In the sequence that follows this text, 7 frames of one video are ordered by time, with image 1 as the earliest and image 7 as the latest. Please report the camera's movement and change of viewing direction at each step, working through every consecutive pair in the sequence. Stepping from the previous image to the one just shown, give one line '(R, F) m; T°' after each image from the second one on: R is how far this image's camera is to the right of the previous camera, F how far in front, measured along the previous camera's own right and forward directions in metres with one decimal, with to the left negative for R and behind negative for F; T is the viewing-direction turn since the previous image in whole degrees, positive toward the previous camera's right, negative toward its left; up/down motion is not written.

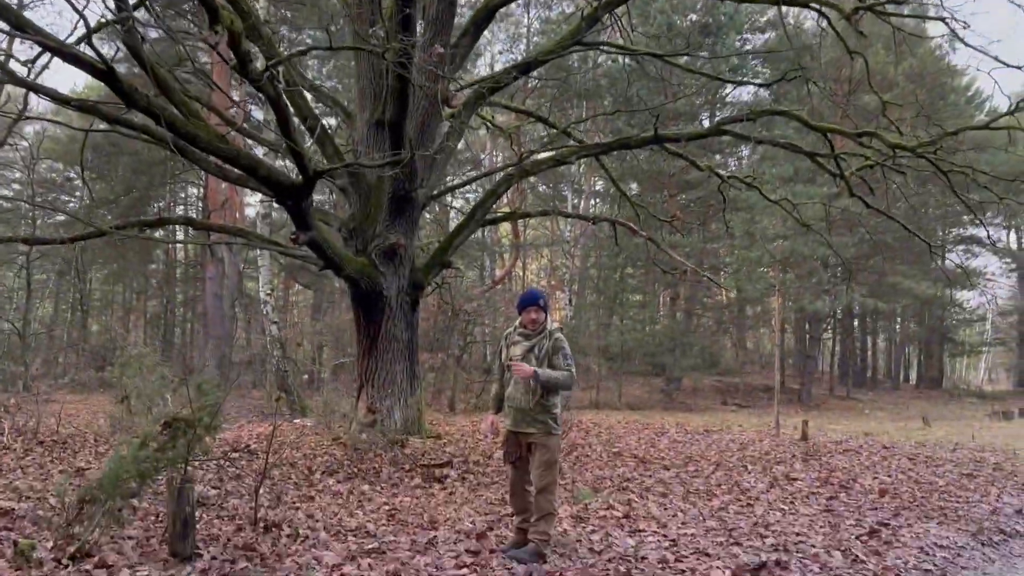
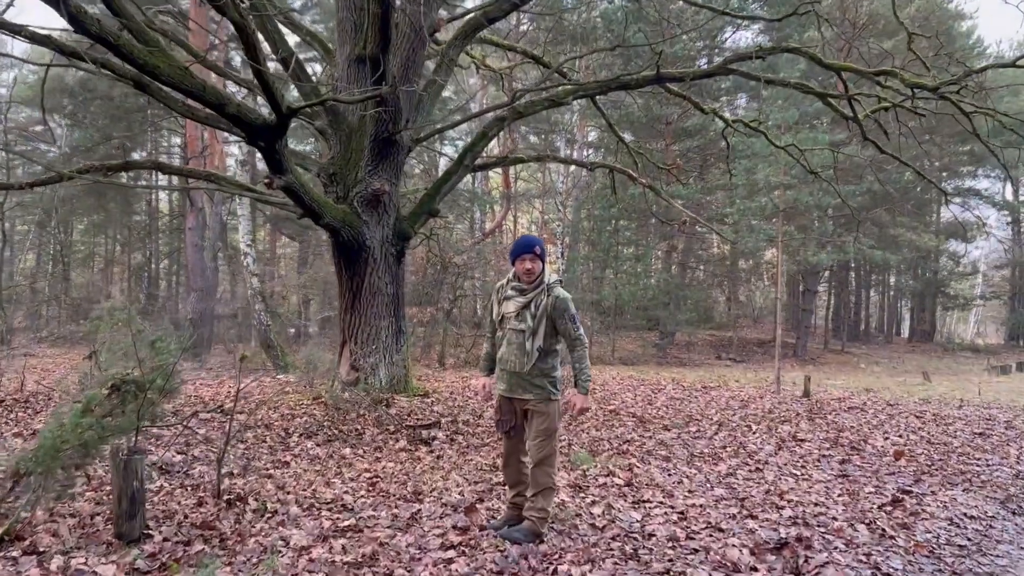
(0.0, +0.6) m; +1°
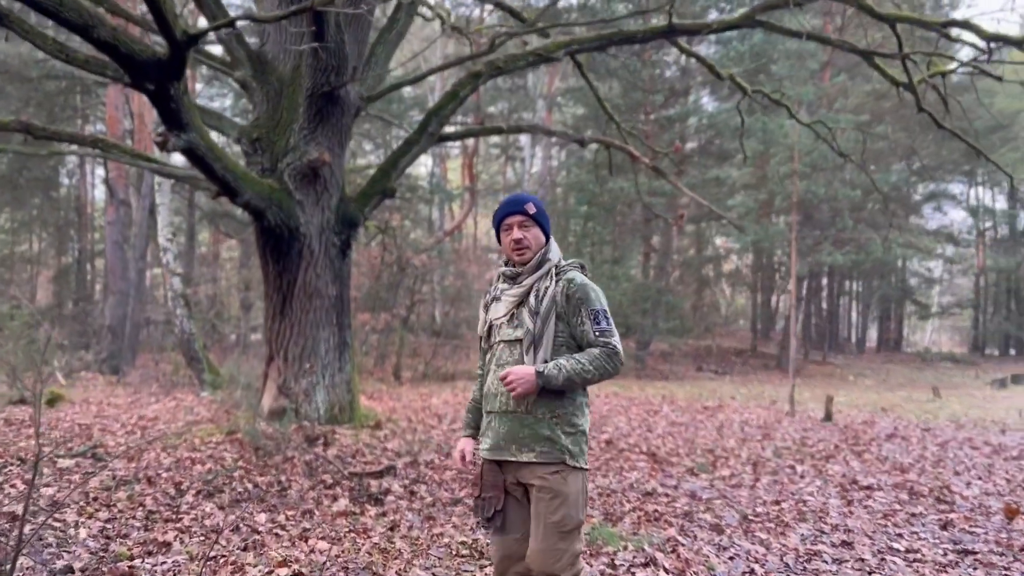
(-0.2, +2.0) m; +3°
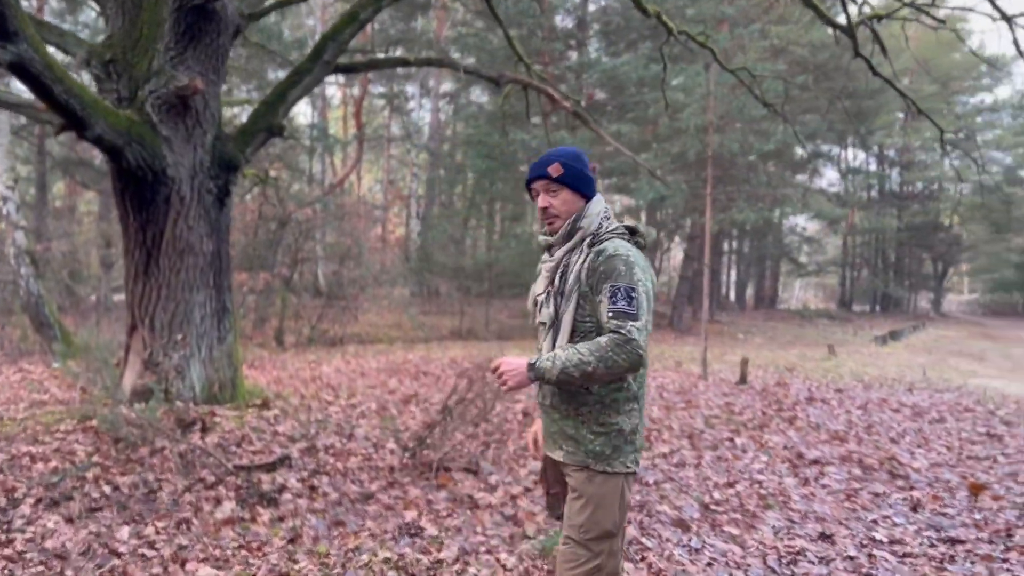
(-0.2, +0.9) m; +8°
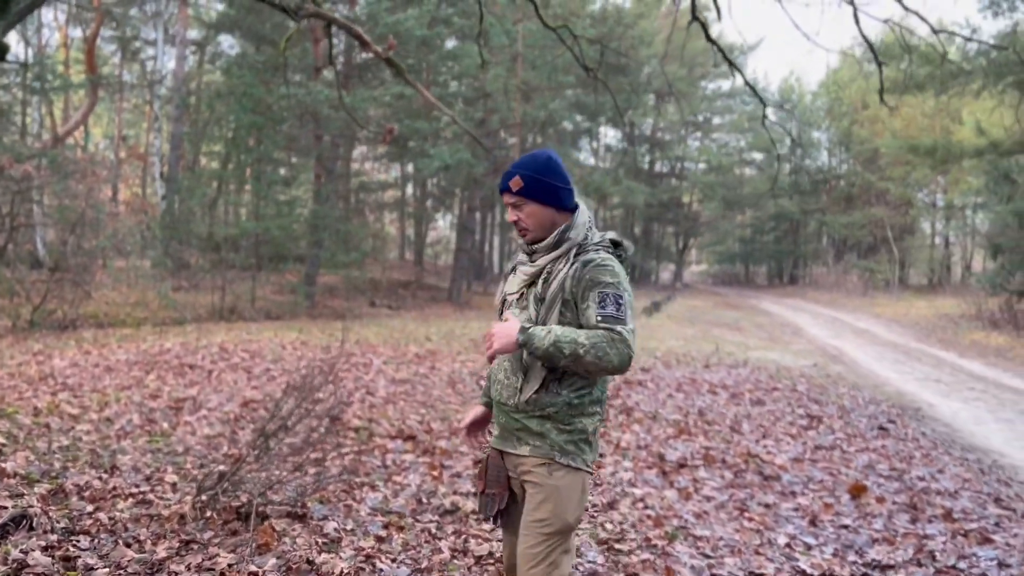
(-0.4, +1.1) m; +17°
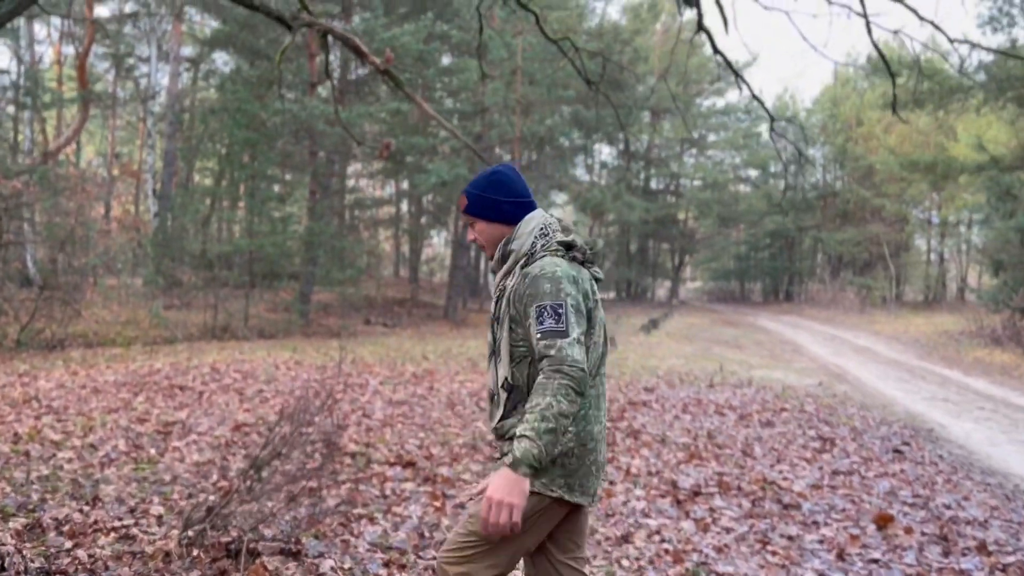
(-0.1, +0.2) m; 0°
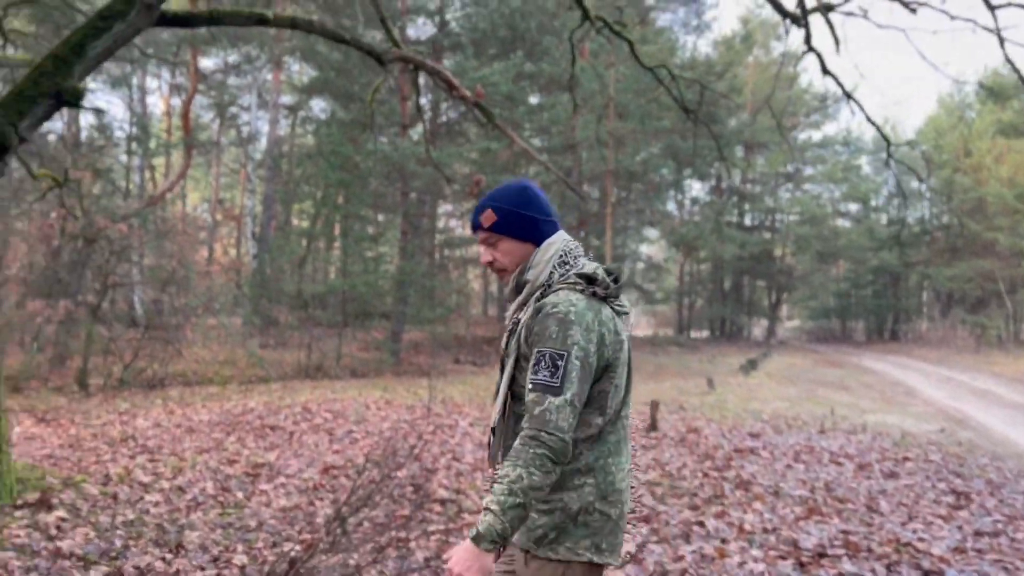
(-0.1, +0.3) m; -6°
